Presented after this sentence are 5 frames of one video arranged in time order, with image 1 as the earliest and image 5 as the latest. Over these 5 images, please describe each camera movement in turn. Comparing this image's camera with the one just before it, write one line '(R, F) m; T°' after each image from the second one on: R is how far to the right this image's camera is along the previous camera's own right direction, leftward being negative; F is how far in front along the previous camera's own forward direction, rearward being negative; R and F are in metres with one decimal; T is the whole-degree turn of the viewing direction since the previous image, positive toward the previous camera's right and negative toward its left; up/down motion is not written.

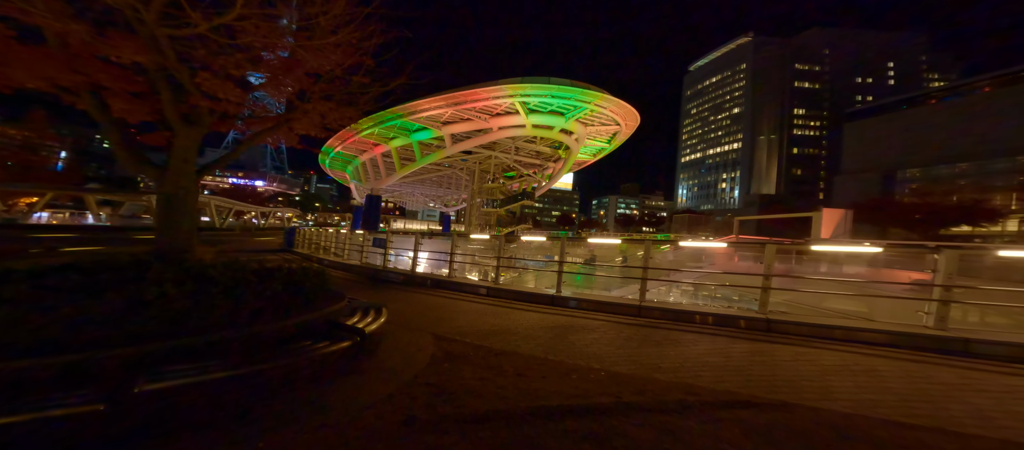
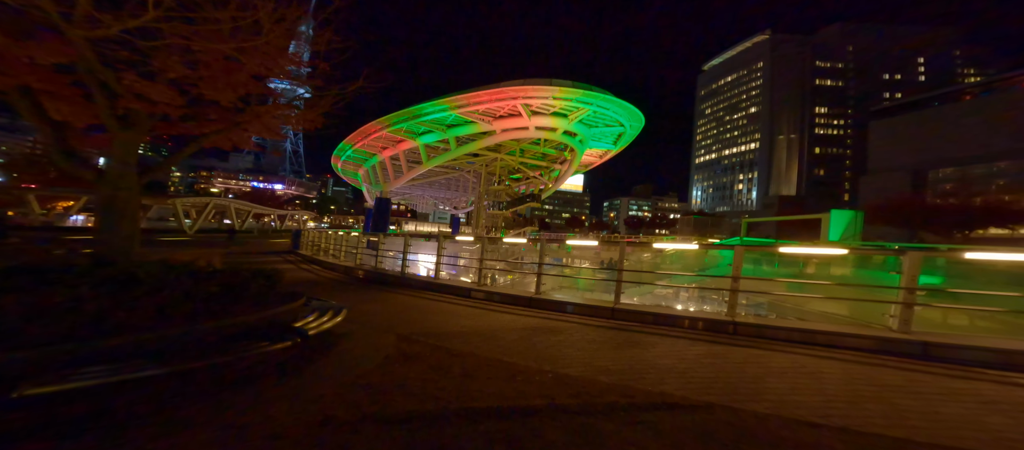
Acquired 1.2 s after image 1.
(+0.6, 0.0) m; 0°
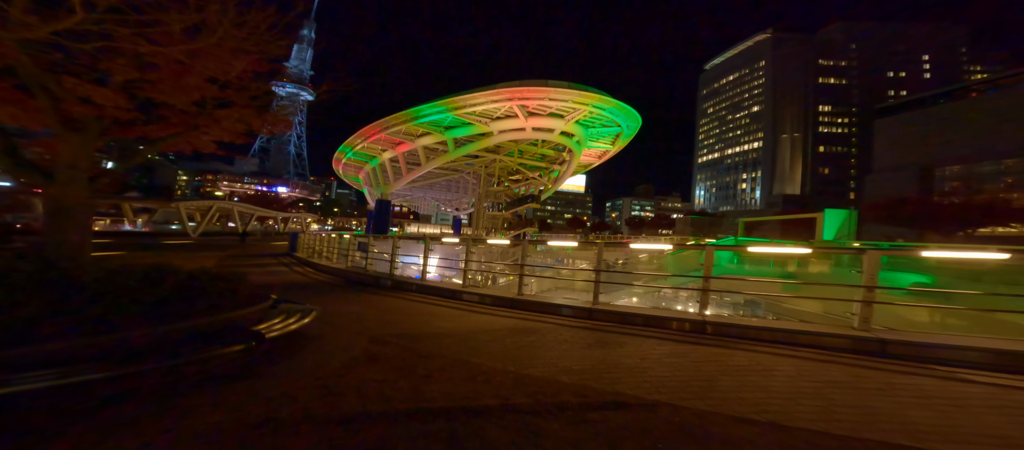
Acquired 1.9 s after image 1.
(+0.4, -0.1) m; +1°
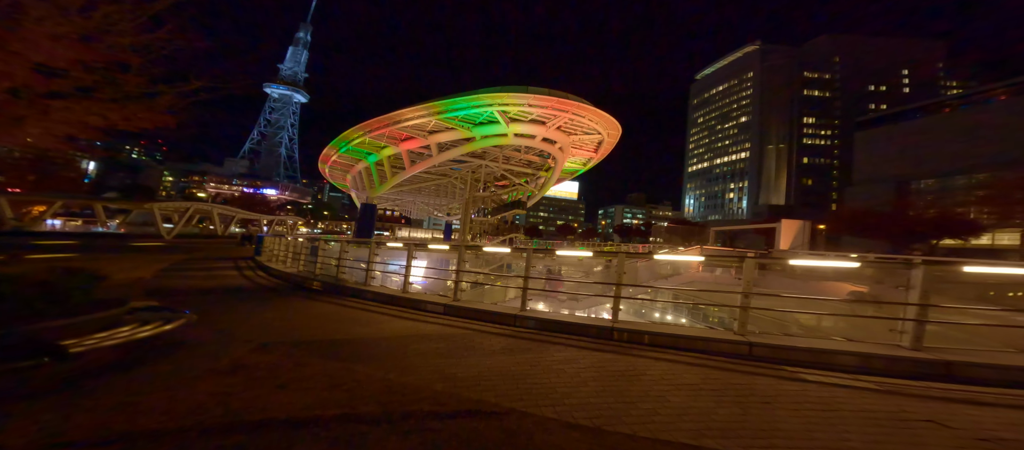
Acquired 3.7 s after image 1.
(+1.0, -0.1) m; +4°
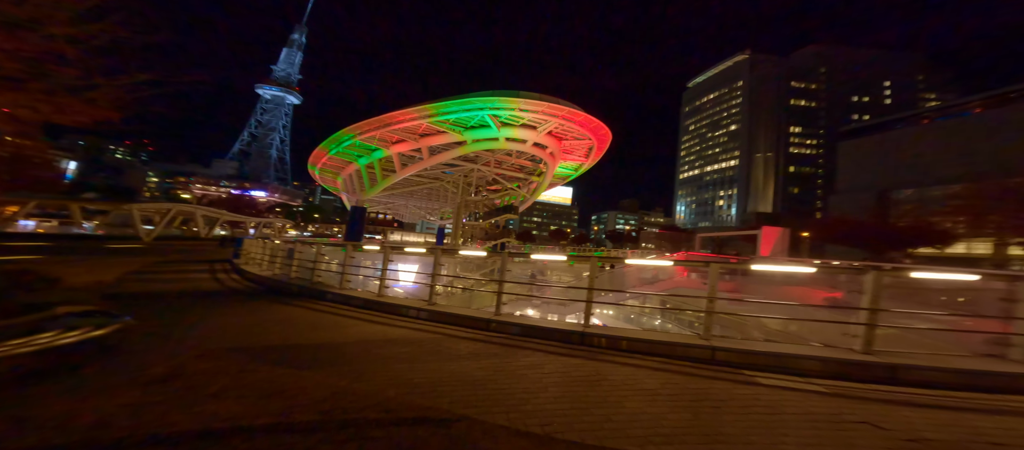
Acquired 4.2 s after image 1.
(+0.3, +0.1) m; +2°
